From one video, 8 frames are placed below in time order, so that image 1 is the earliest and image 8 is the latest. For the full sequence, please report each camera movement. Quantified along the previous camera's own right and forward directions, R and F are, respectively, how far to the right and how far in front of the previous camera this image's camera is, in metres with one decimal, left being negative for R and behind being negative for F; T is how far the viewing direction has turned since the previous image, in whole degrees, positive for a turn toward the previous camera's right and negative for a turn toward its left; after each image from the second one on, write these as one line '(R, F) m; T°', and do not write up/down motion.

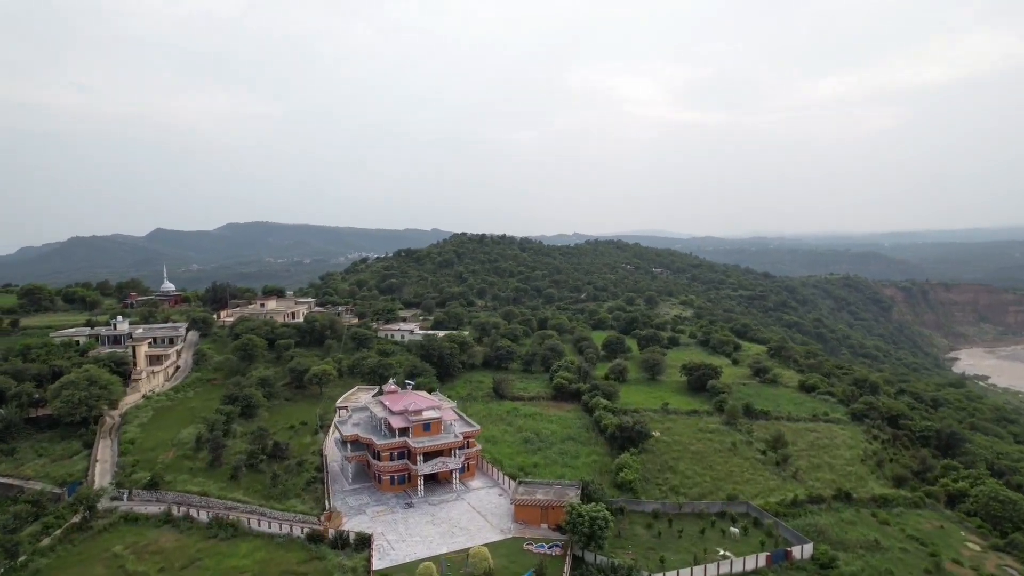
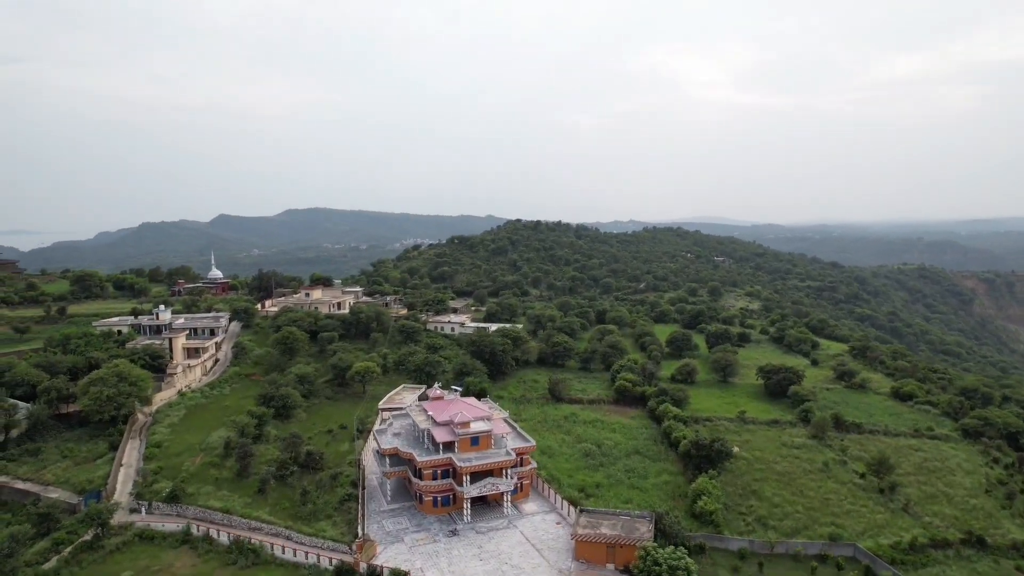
(-0.3, +3.9) m; -5°
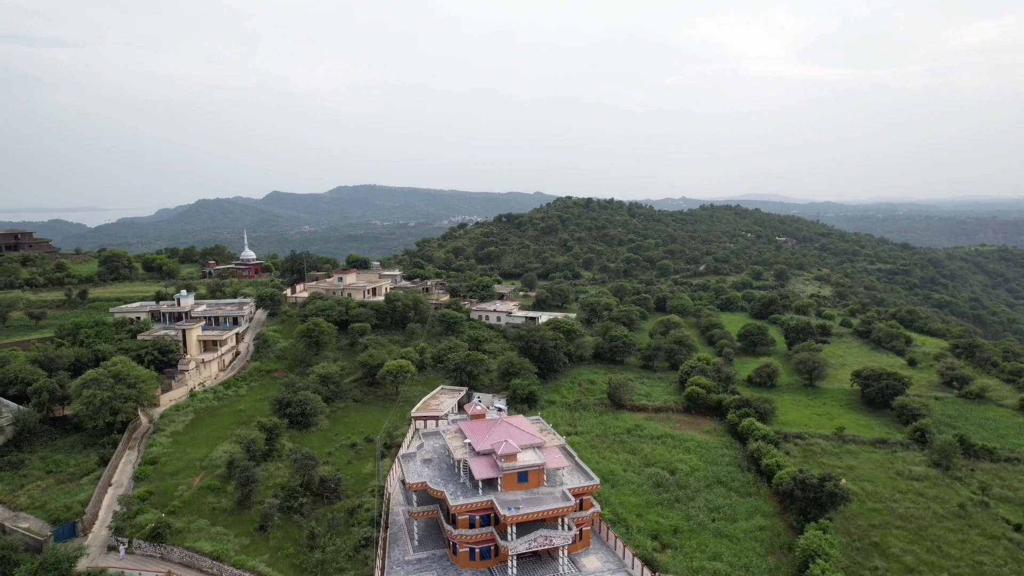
(-0.4, +5.5) m; -4°
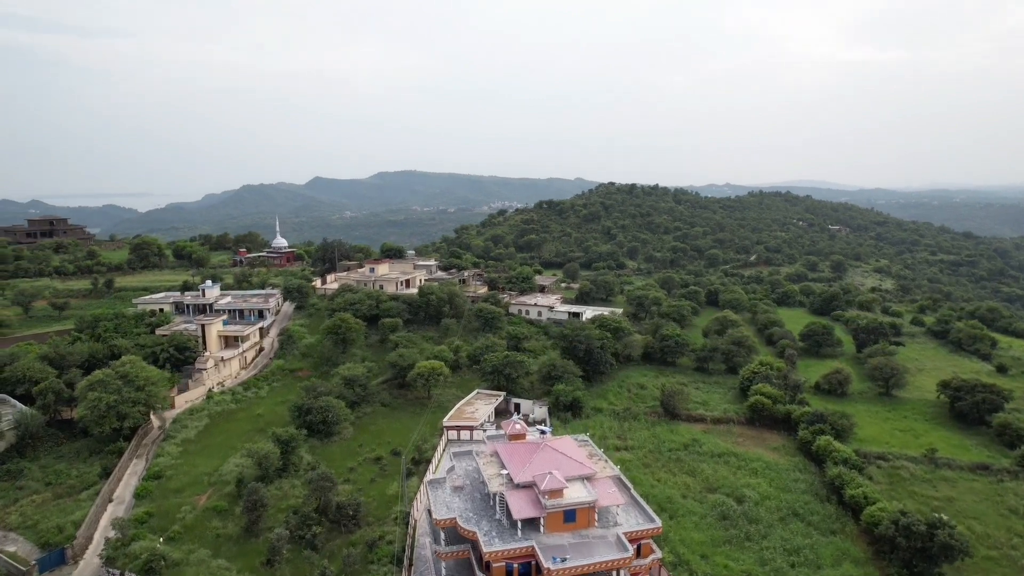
(-0.2, +3.3) m; -3°
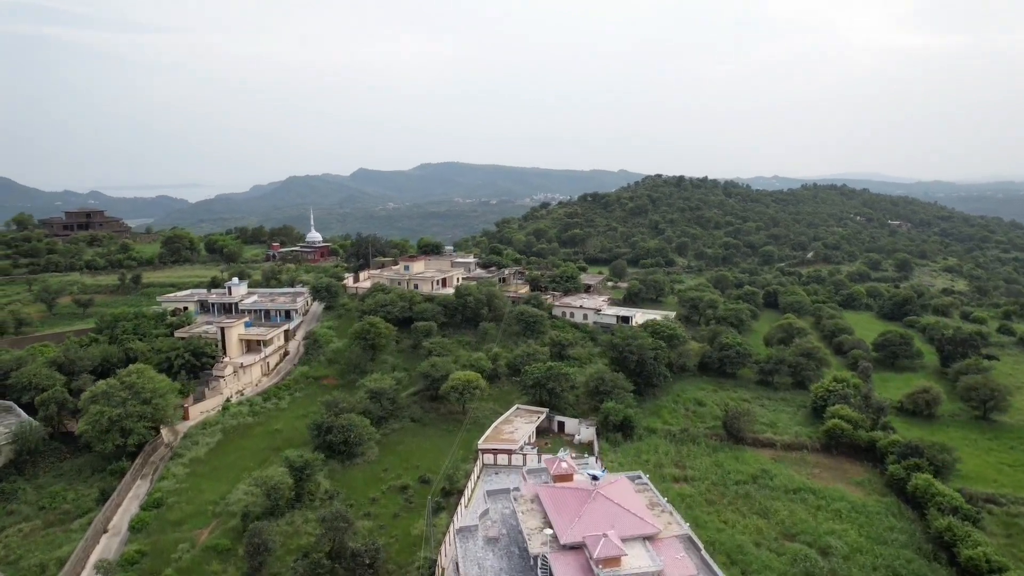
(-0.2, +3.3) m; -4°
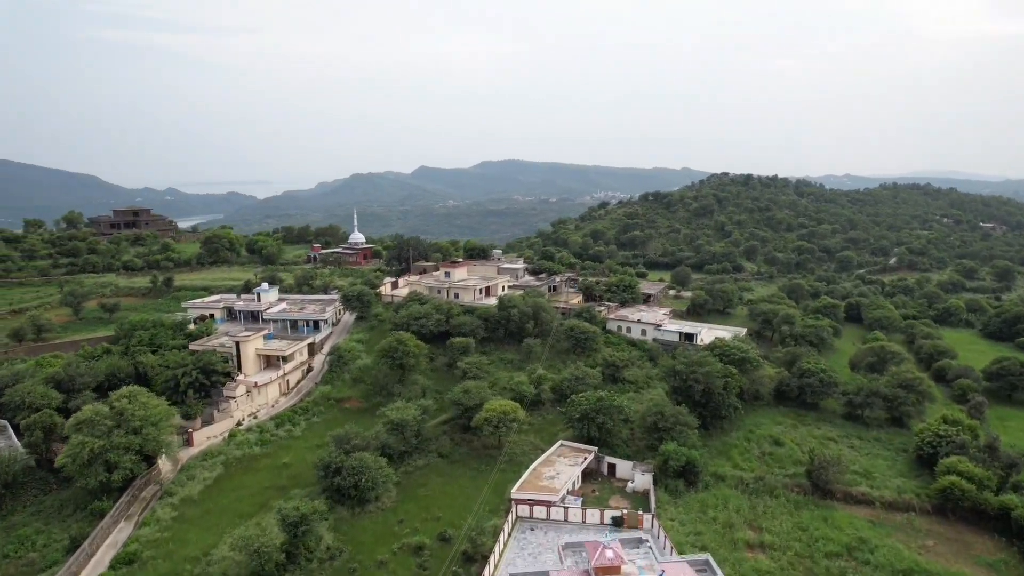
(+0.5, +3.9) m; -5°
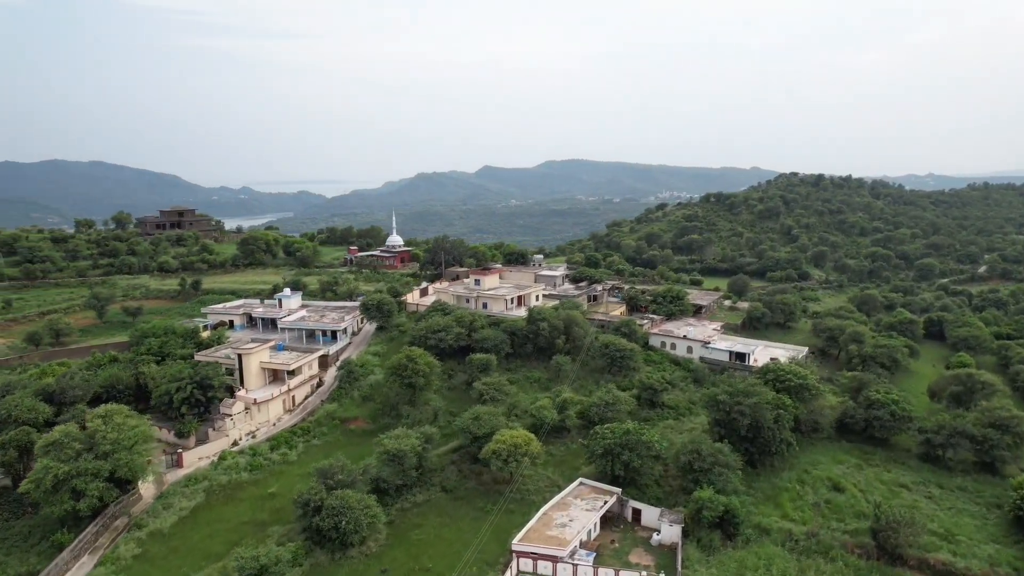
(+1.6, +2.9) m; -5°
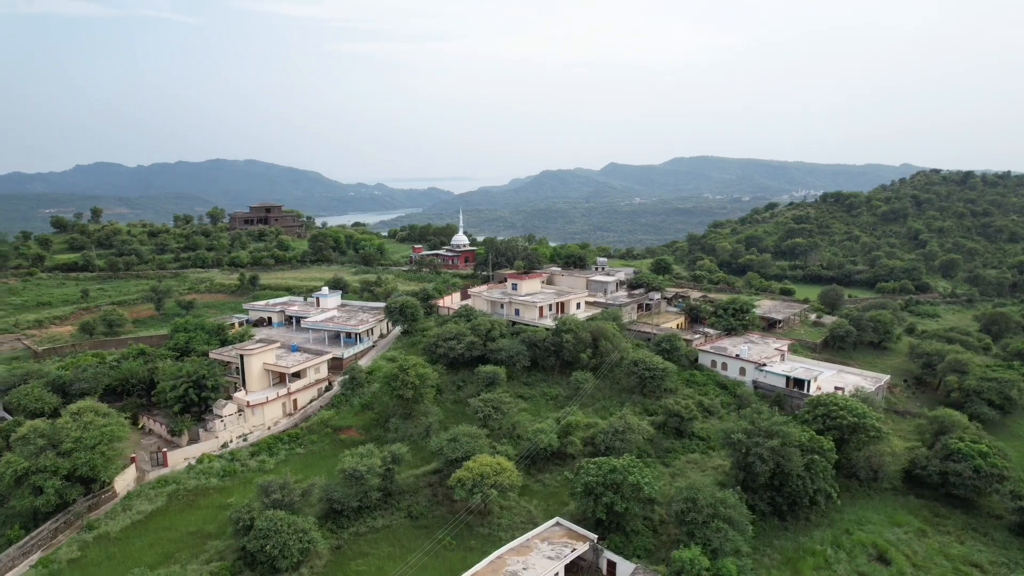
(+4.5, +2.7) m; -11°
